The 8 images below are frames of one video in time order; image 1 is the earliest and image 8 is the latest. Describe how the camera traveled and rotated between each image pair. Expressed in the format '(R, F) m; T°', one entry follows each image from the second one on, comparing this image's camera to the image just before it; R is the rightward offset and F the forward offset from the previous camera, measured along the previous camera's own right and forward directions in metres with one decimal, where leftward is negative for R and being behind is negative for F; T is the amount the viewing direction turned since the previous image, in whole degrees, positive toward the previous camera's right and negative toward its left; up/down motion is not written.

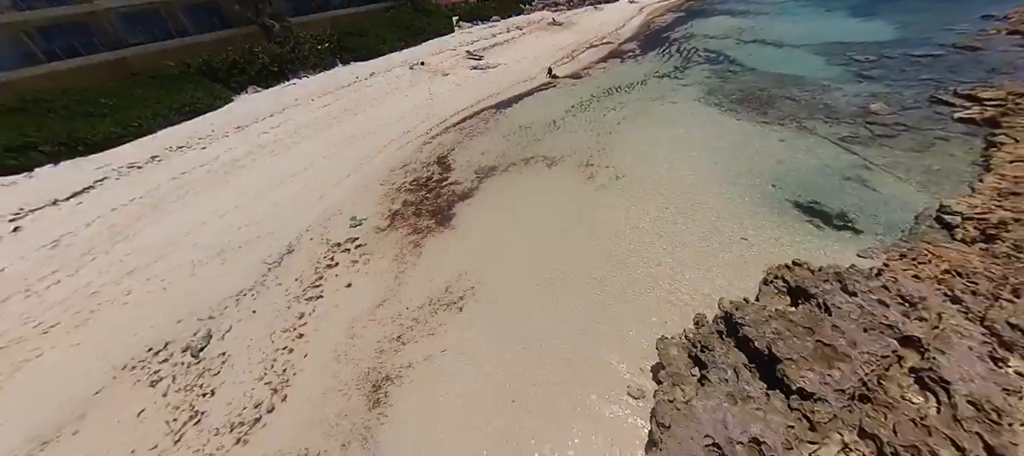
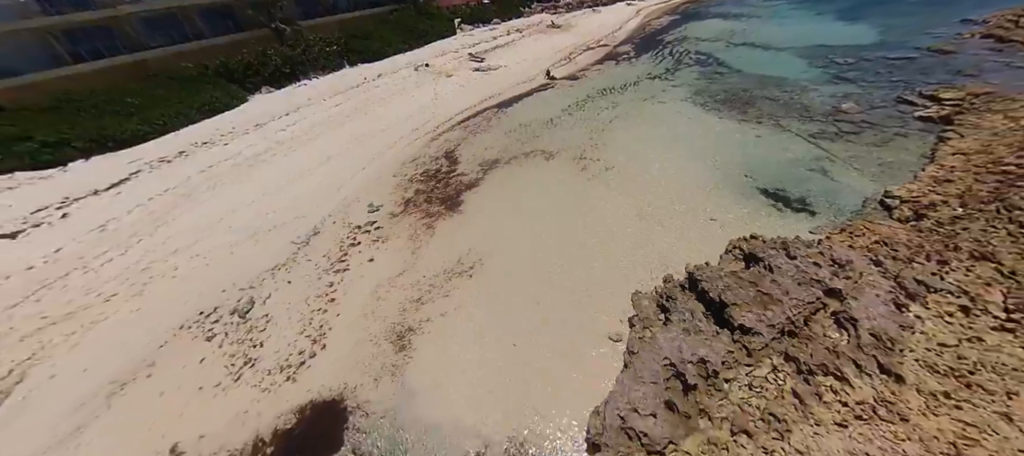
(0.0, -1.3) m; 0°
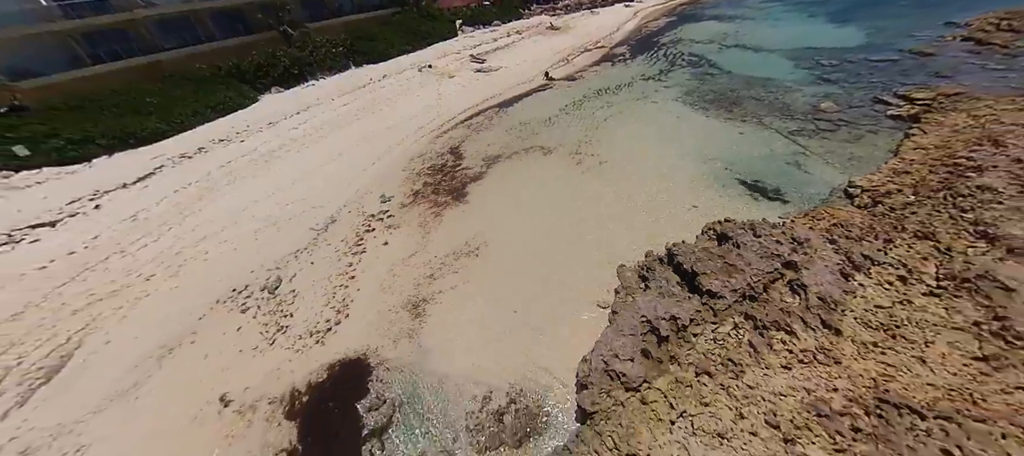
(0.0, -1.0) m; 0°
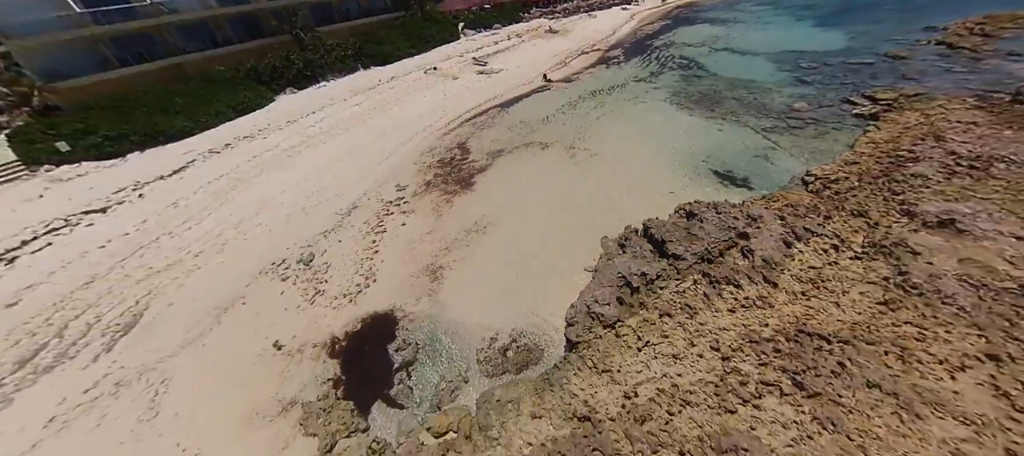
(-0.1, -1.6) m; 0°
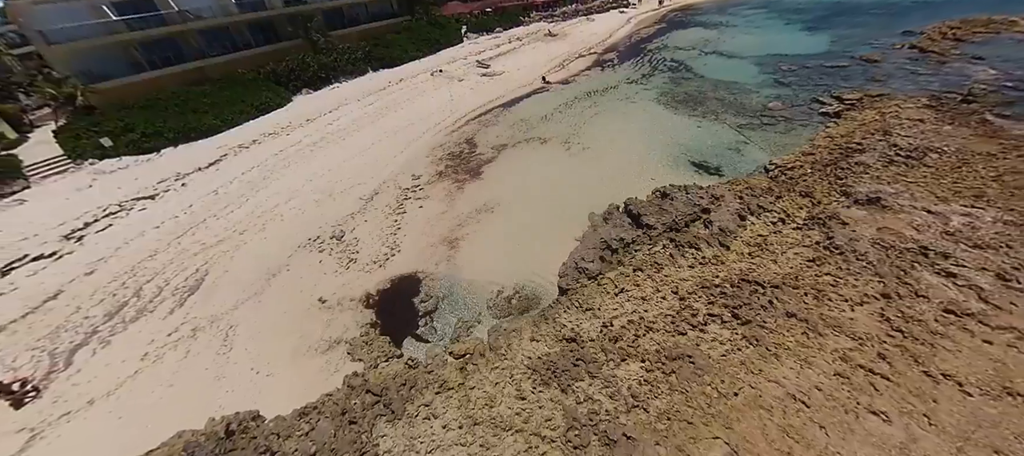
(-0.1, -1.9) m; 0°
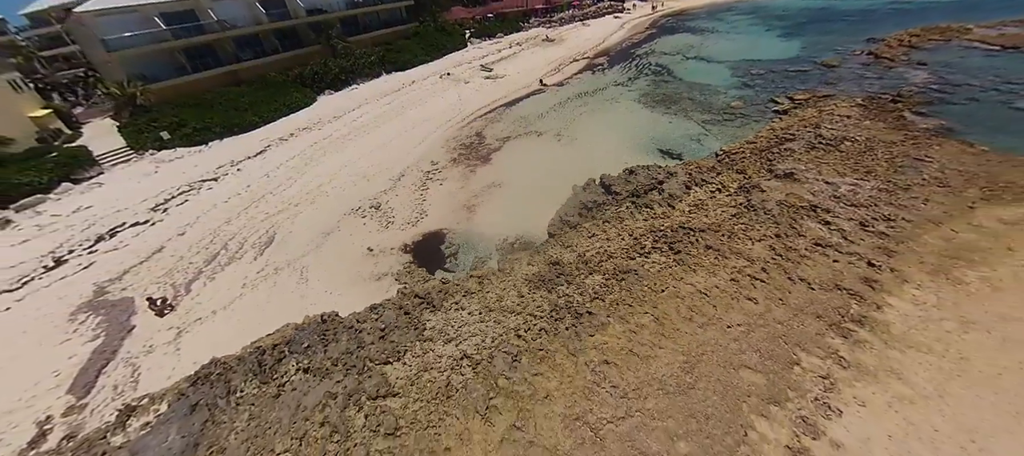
(-0.1, -3.4) m; 0°
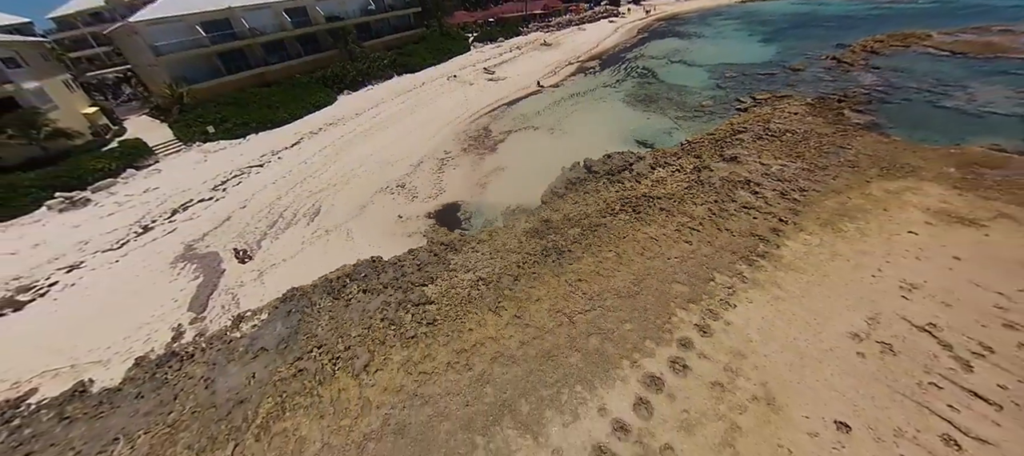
(-0.1, -3.6) m; 0°
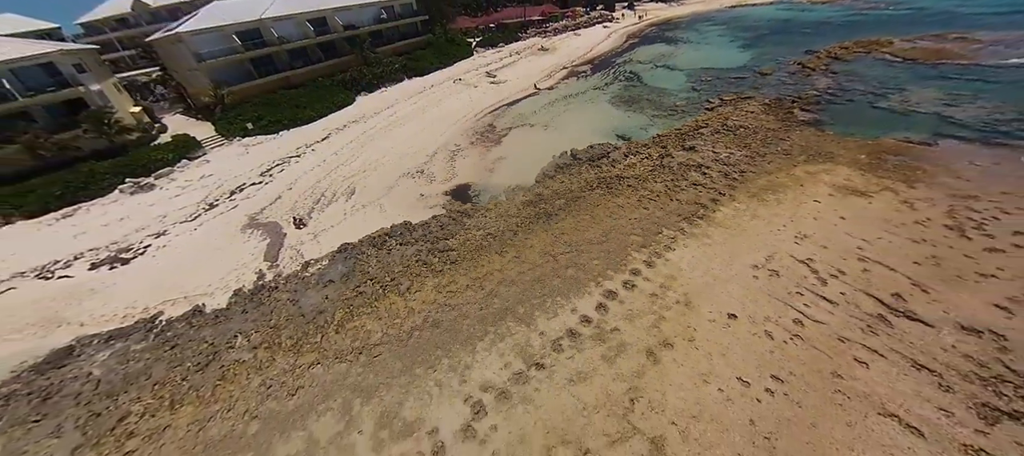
(0.0, -4.1) m; 0°
